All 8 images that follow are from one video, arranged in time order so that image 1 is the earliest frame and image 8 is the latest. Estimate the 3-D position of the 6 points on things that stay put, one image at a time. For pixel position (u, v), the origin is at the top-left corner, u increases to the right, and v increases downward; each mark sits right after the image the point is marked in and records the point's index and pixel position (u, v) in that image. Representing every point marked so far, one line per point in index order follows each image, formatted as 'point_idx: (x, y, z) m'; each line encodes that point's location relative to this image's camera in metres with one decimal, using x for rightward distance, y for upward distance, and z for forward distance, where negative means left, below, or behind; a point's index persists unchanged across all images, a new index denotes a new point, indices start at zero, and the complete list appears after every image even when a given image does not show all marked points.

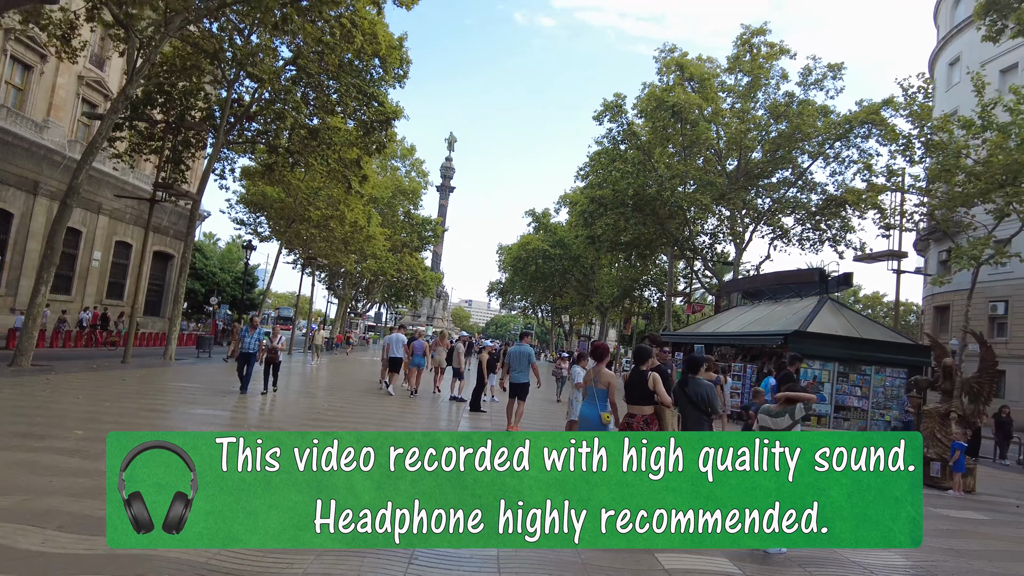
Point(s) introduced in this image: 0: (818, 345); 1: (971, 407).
0: (+8.2, -1.5, +17.4) m
1: (+6.4, -1.7, +9.1) m
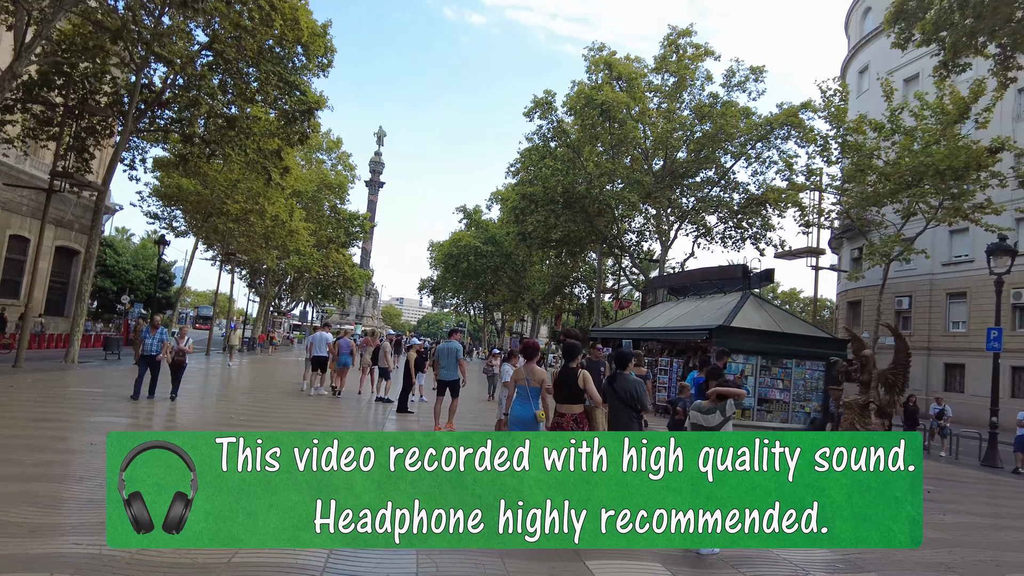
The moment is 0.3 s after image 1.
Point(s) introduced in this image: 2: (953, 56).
0: (+6.3, -1.4, +17.8) m
1: (+5.4, -1.6, +9.5) m
2: (+11.2, +5.9, +16.7) m
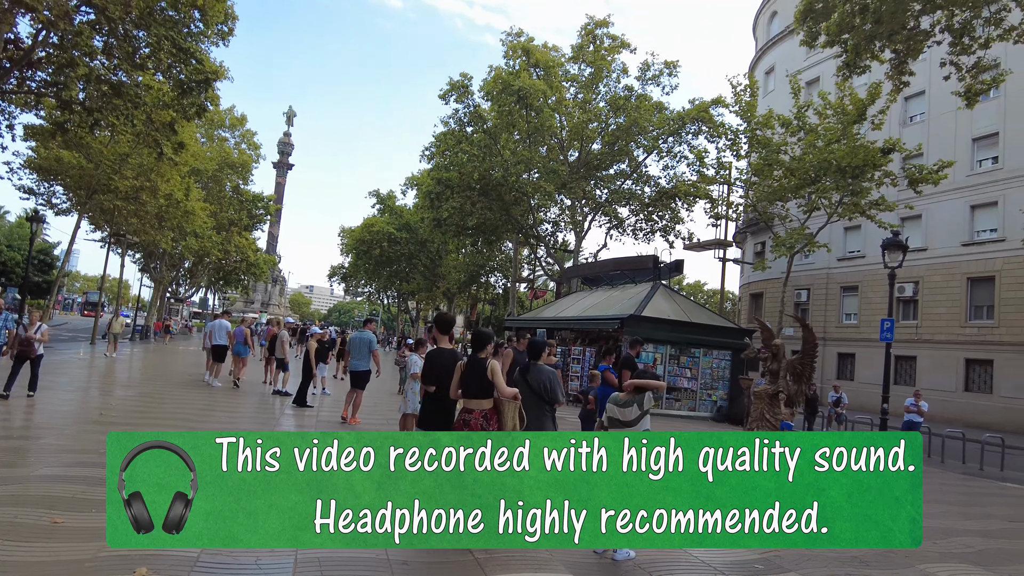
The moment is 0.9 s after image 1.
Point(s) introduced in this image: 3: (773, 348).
0: (+3.9, -1.1, +18.0) m
1: (+4.1, -1.4, +9.6) m
2: (+9.0, +6.0, +17.3) m
3: (+3.9, -0.9, +9.8) m
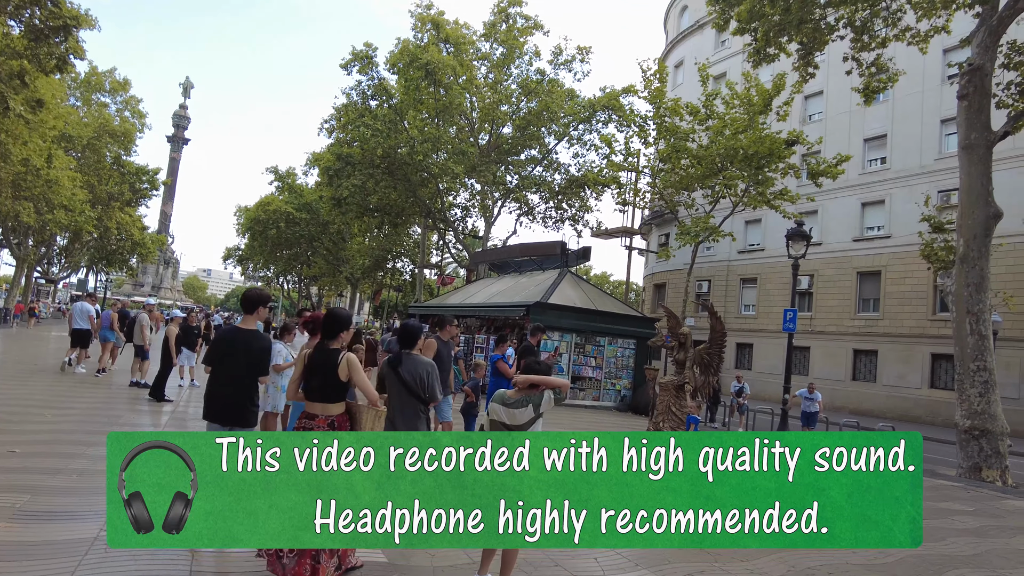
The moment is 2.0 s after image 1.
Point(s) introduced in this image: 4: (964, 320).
0: (+1.3, -0.8, +17.4) m
1: (+2.6, -1.2, +9.1) m
2: (+6.6, +6.3, +17.3) m
3: (+2.4, -0.7, +9.3) m
4: (+8.1, -0.6, +11.7) m
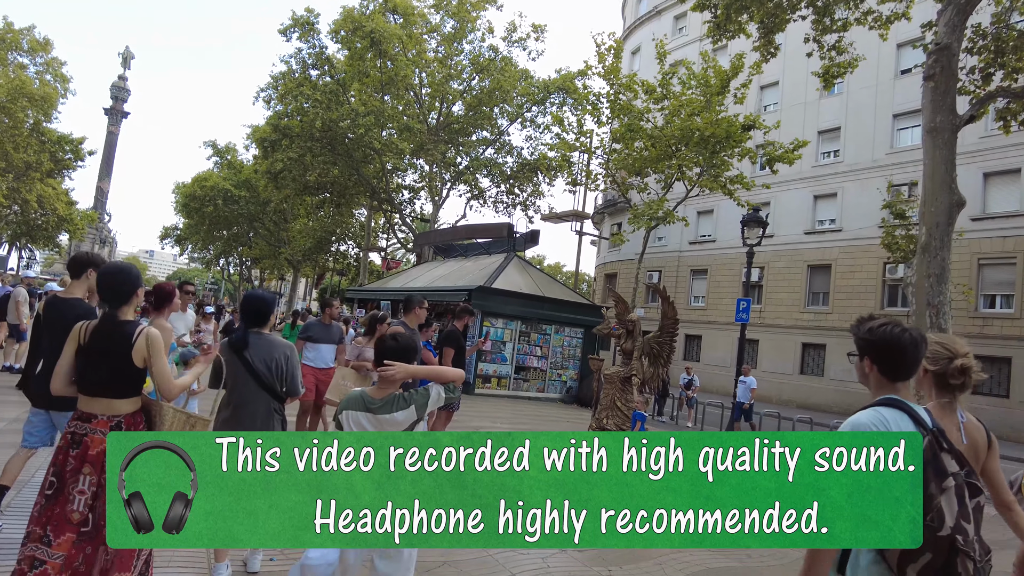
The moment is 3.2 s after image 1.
0: (-0.2, -0.4, +16.3) m
1: (+1.7, -1.0, +8.1) m
2: (+5.2, +6.6, +16.5) m
3: (+1.5, -0.4, +8.3) m
4: (+7.0, -0.4, +11.1) m
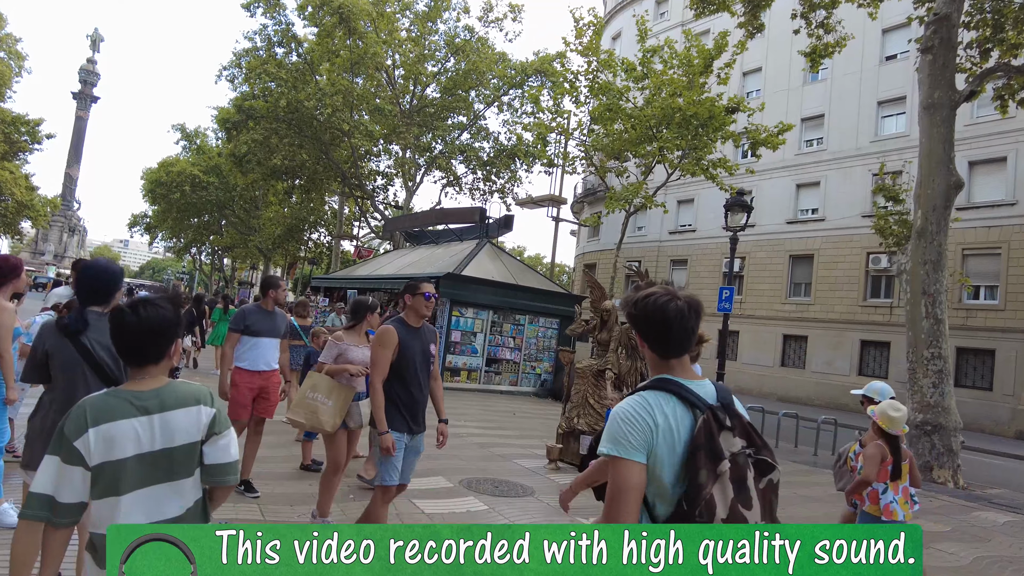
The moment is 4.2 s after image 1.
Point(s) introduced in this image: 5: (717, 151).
0: (-0.9, -0.1, +15.4) m
1: (+1.3, -0.8, +7.3) m
2: (+4.6, +6.9, +15.6) m
3: (+1.0, -0.3, +7.4) m
4: (+6.5, -0.2, +10.4) m
5: (+5.3, +3.5, +17.0) m
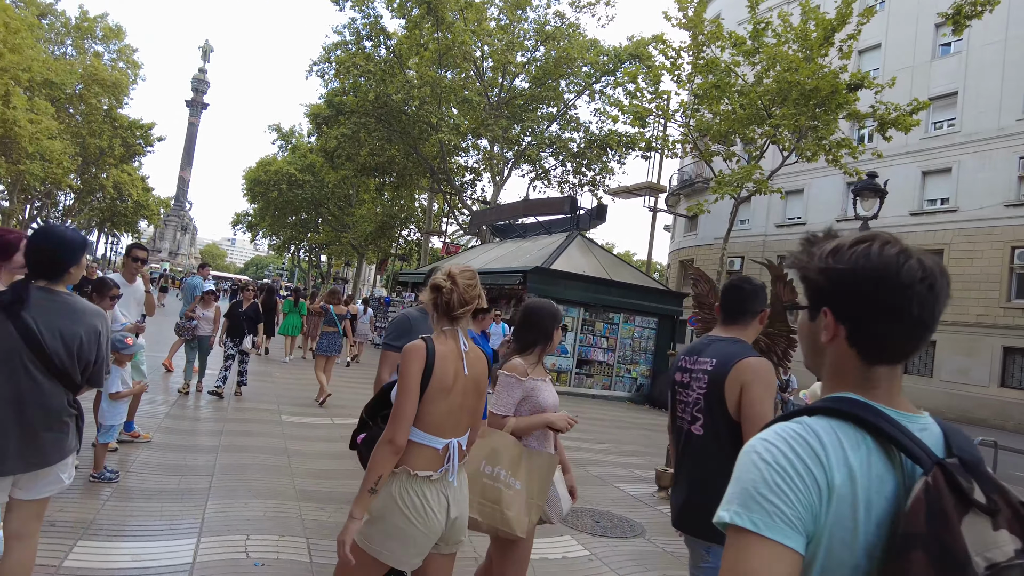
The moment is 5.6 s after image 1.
0: (+1.2, 0.0, +14.3) m
1: (+2.2, -0.8, +6.0) m
2: (+6.7, +6.9, +13.9) m
3: (+2.0, -0.2, +6.2) m
4: (+7.8, -0.2, +8.5) m
5: (+7.5, +3.6, +15.1) m
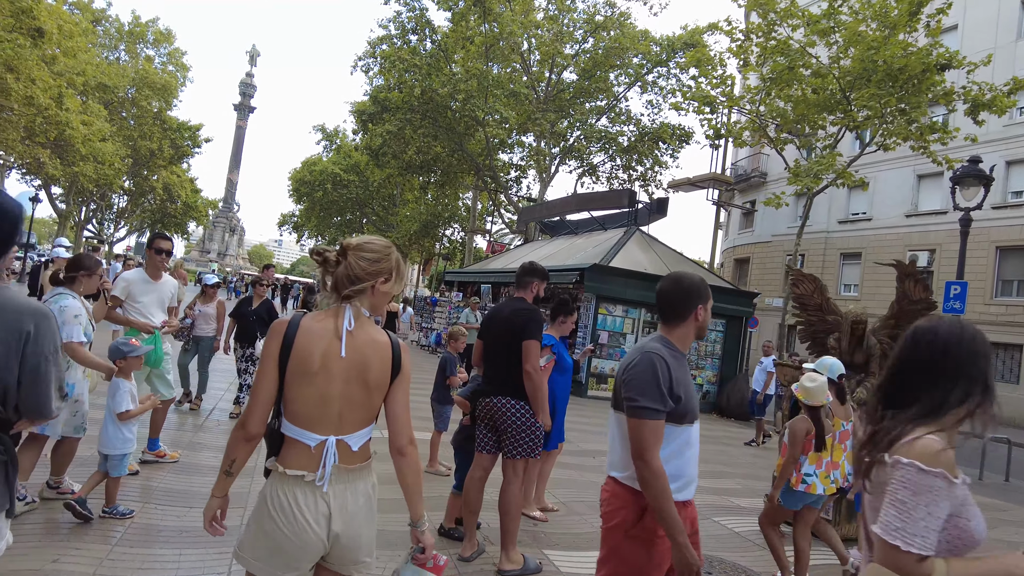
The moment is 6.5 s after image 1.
0: (+2.3, 0.0, +13.4) m
1: (+2.9, -0.7, +5.0) m
2: (+7.8, +6.9, +12.6) m
3: (+2.6, -0.2, +5.3) m
4: (+8.5, -0.2, +7.1) m
5: (+8.7, +3.6, +13.8) m
